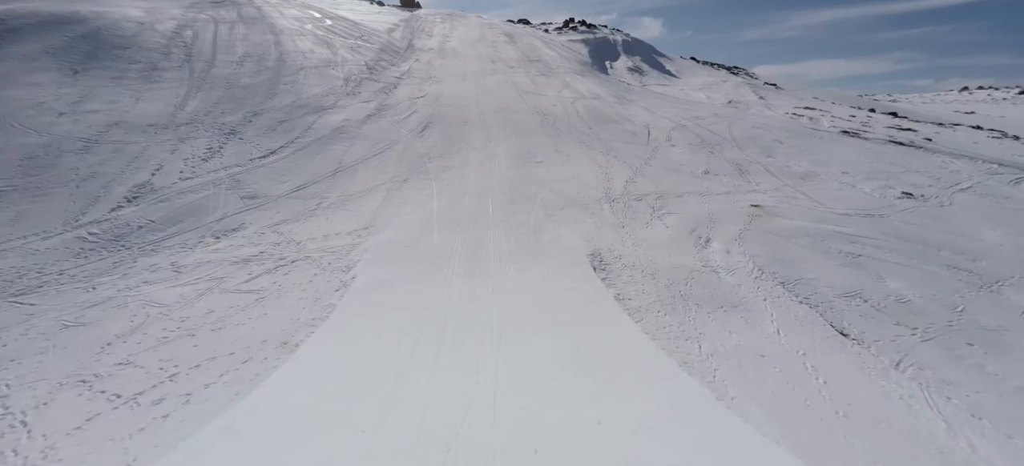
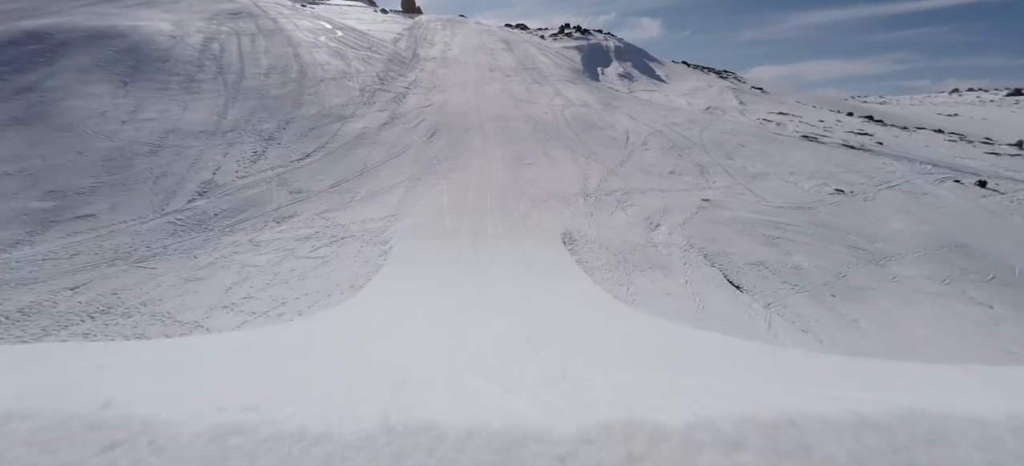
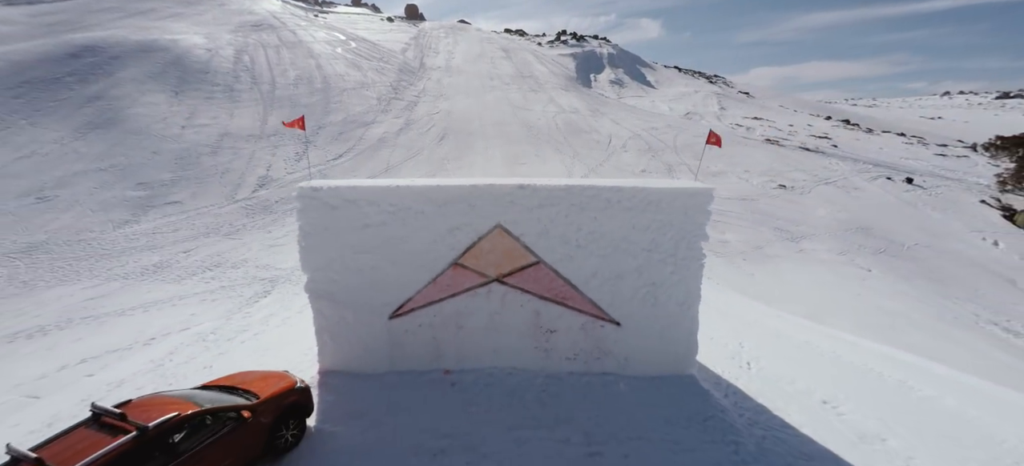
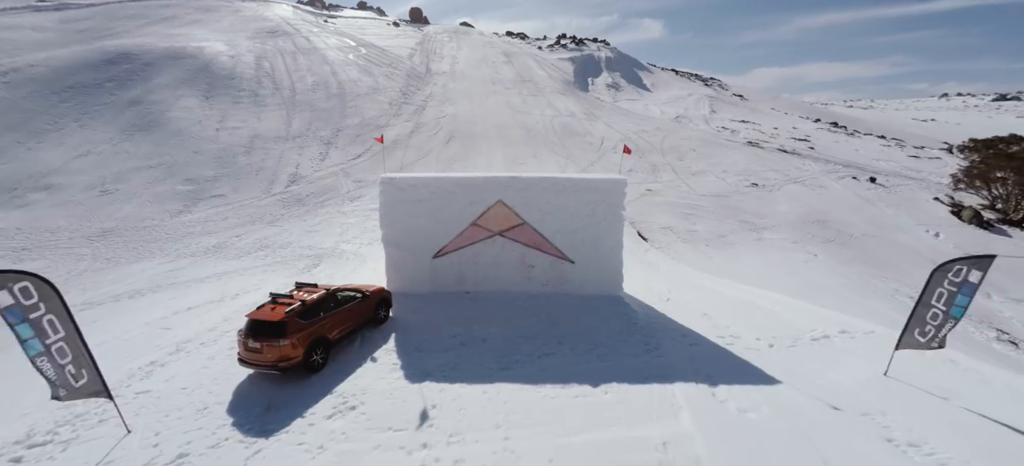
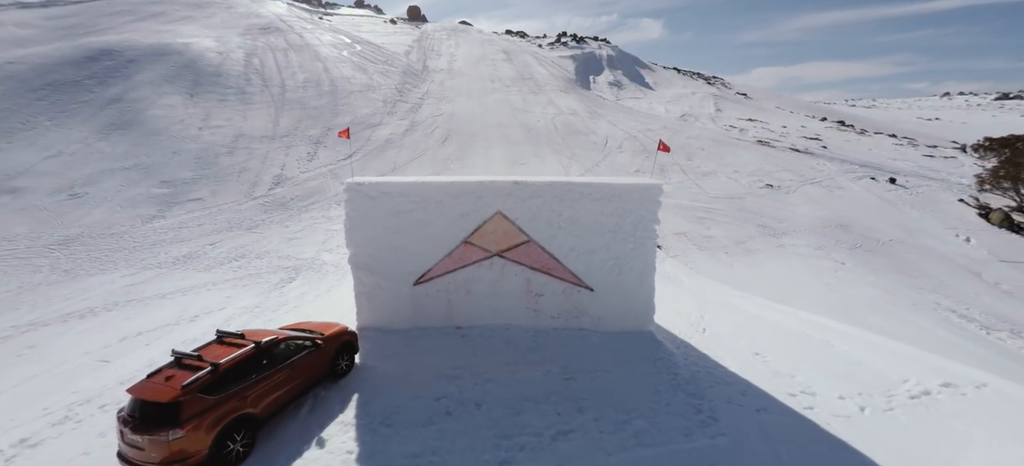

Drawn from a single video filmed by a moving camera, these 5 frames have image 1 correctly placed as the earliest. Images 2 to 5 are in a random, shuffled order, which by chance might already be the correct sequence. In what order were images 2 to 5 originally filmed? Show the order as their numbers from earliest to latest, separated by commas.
2, 3, 5, 4
